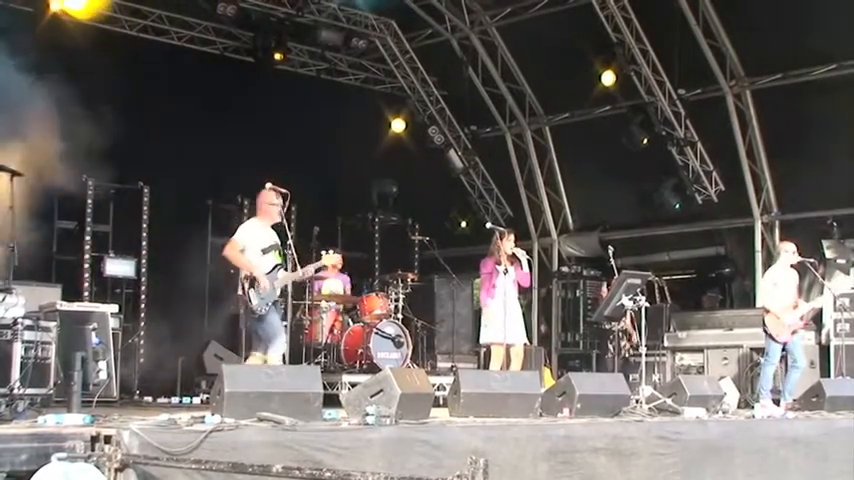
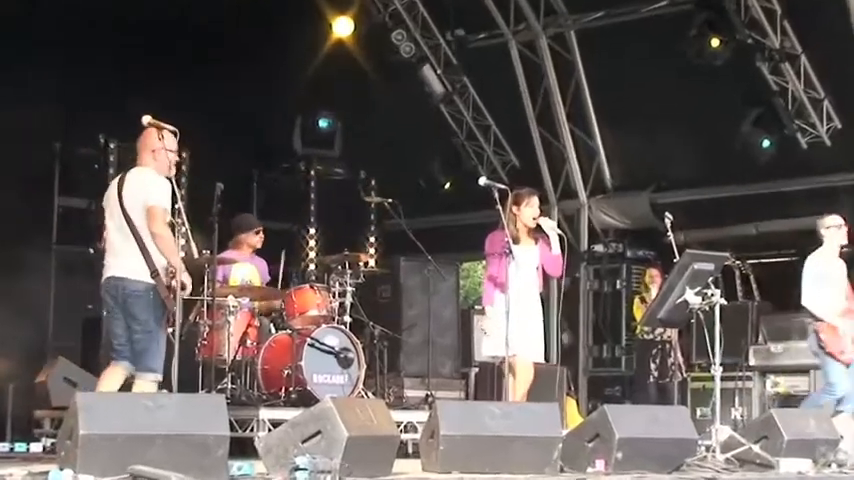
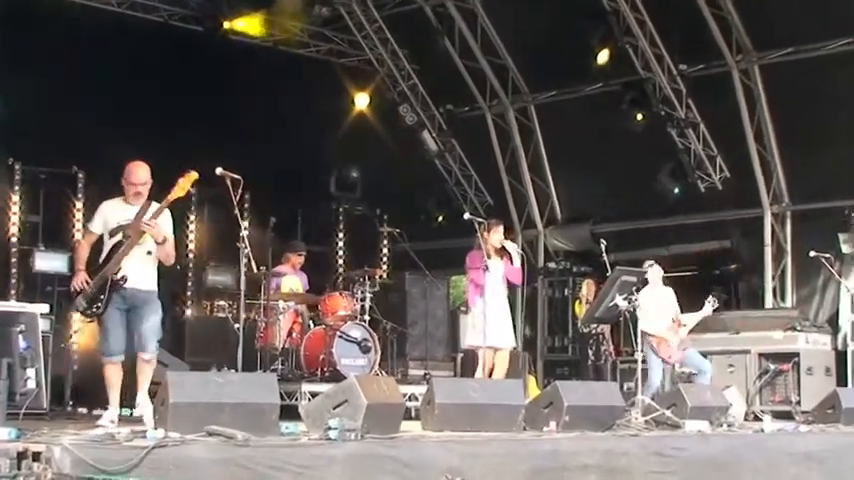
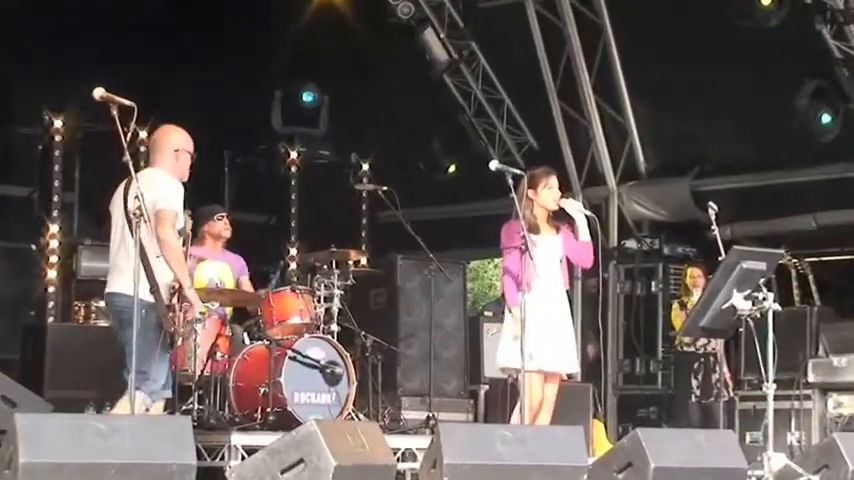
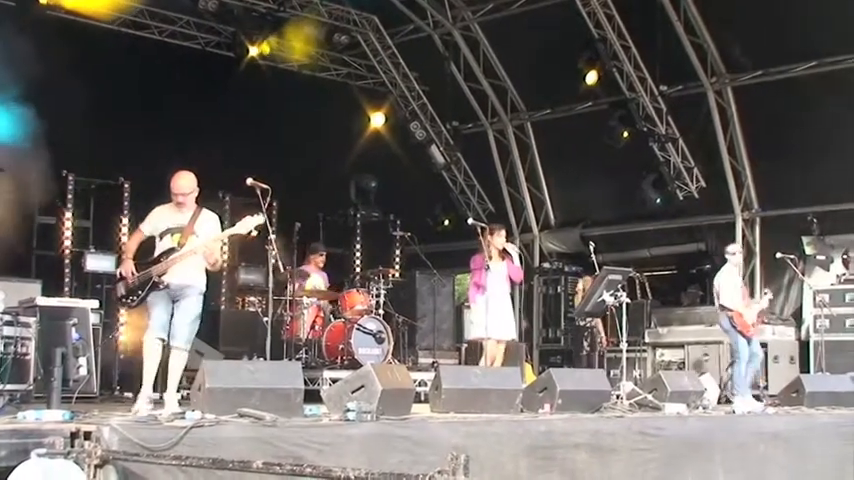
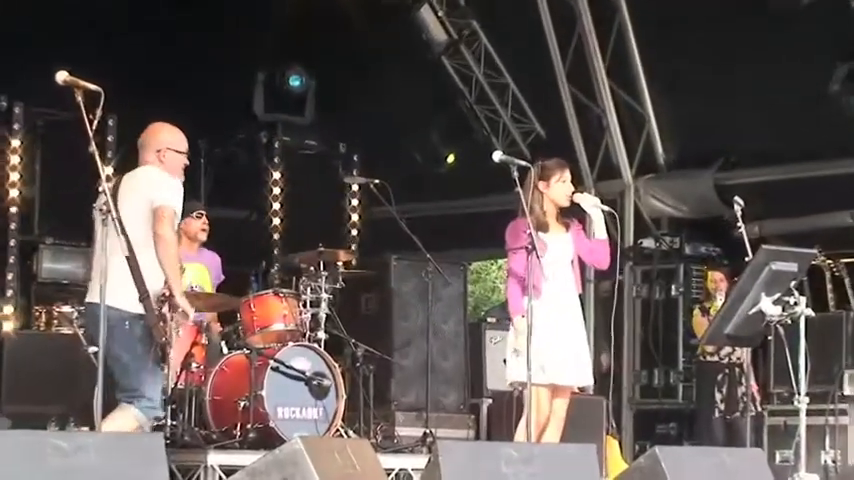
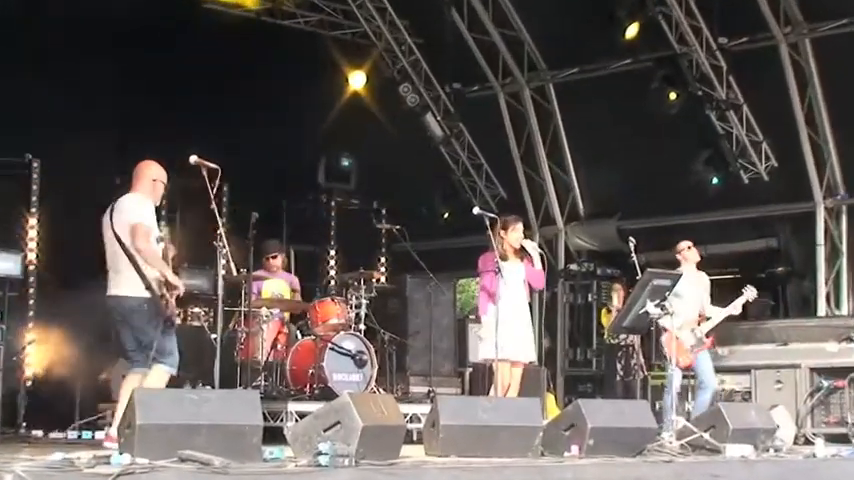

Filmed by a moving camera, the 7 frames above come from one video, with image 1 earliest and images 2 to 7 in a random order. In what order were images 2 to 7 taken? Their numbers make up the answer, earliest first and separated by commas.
5, 3, 7, 2, 4, 6
